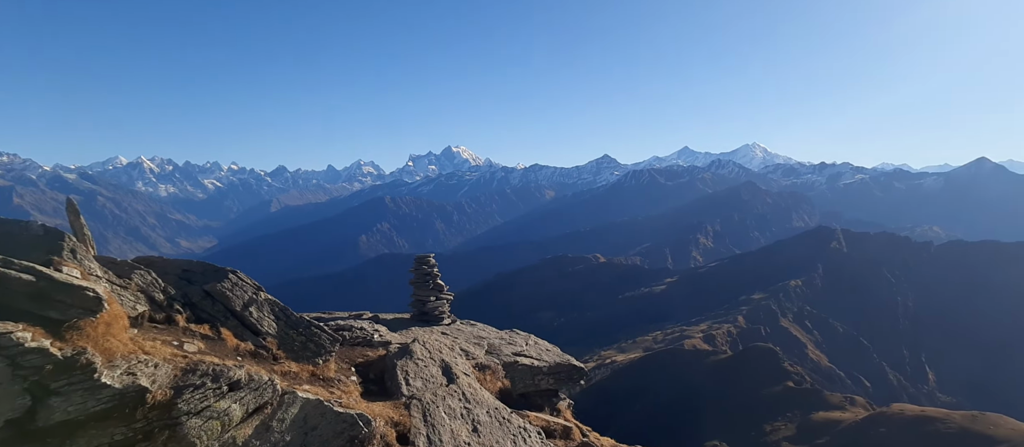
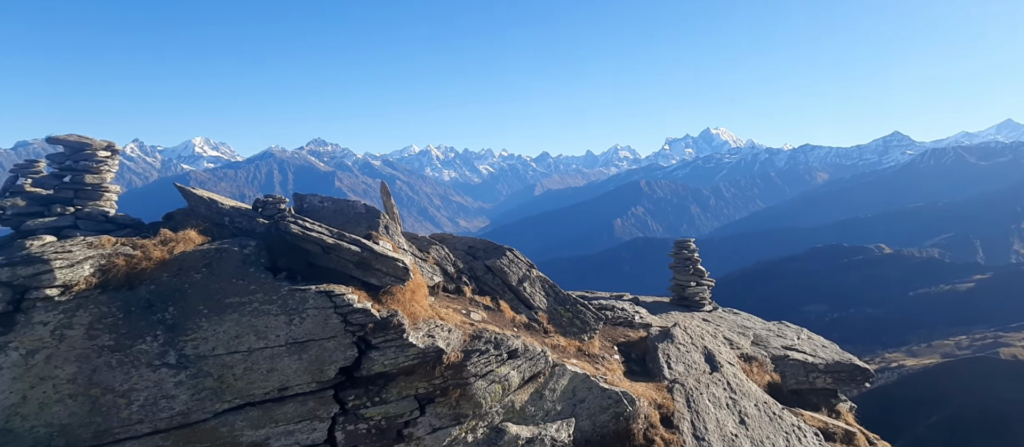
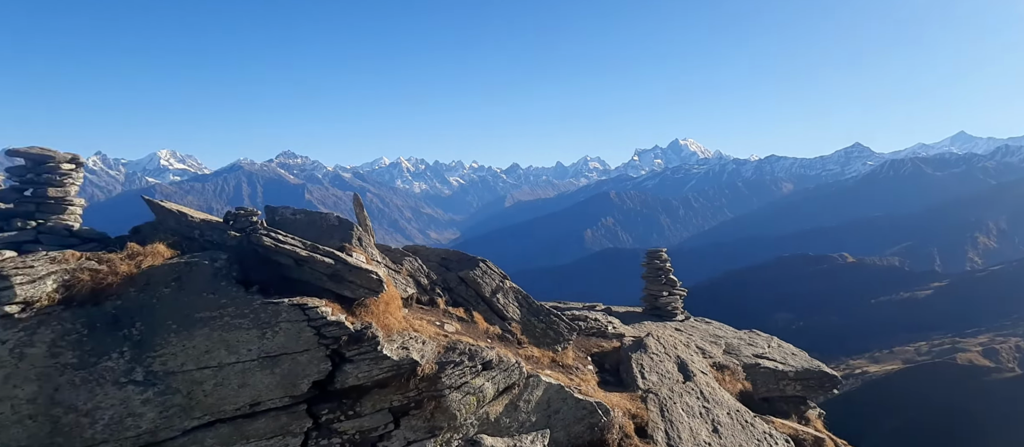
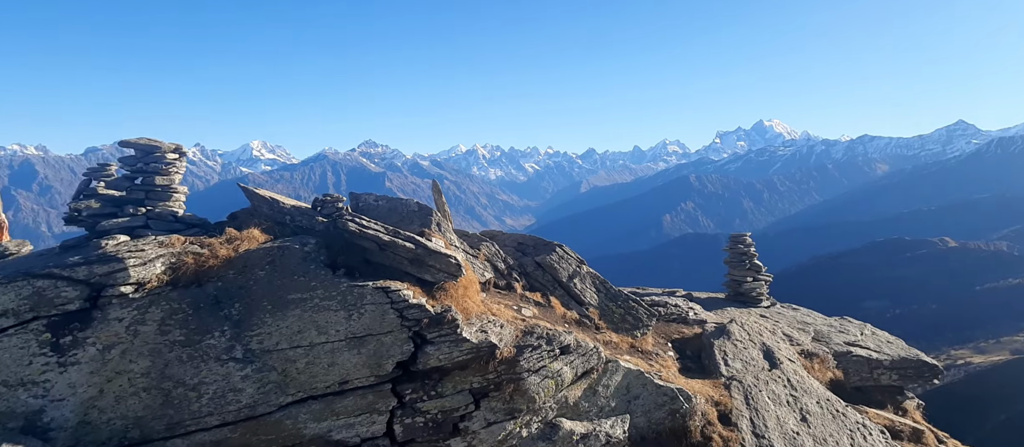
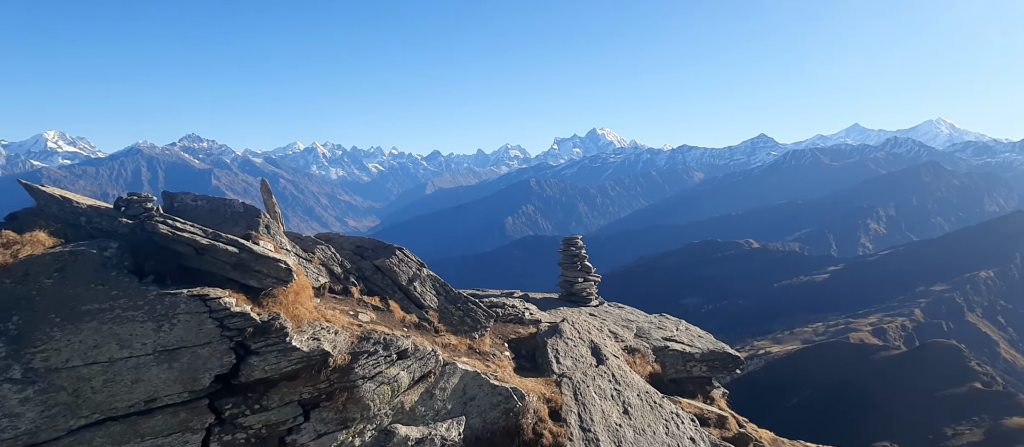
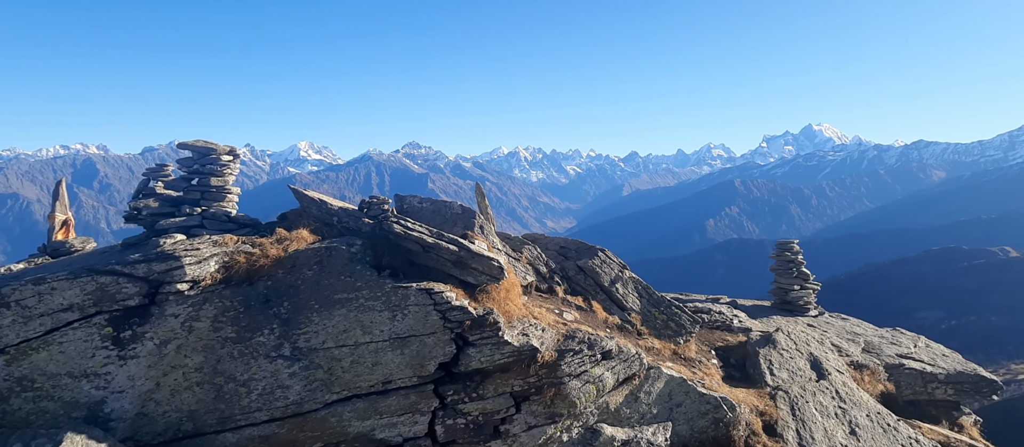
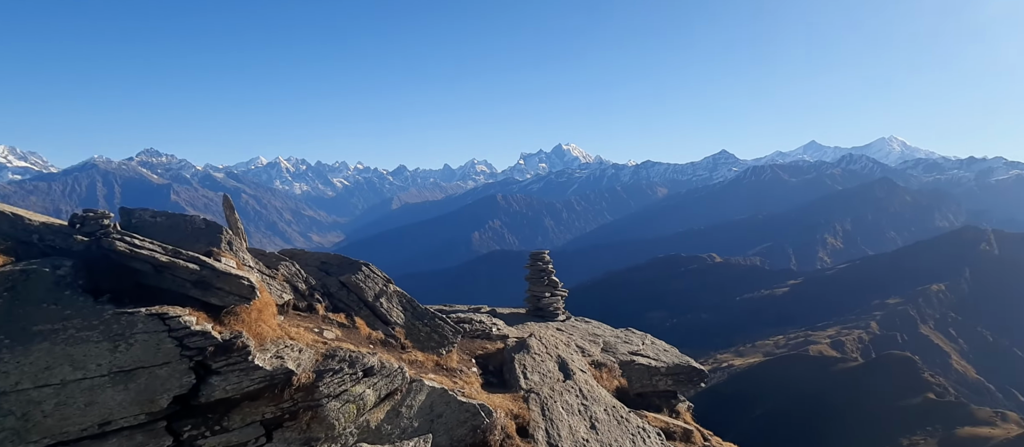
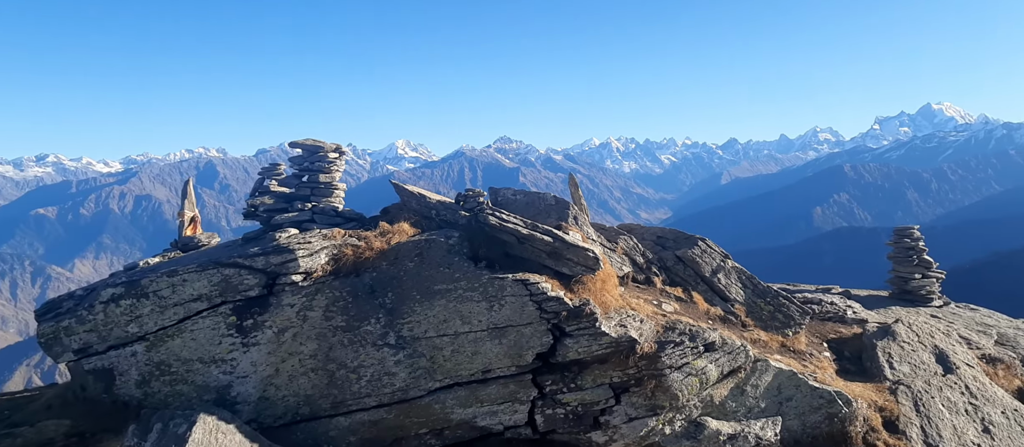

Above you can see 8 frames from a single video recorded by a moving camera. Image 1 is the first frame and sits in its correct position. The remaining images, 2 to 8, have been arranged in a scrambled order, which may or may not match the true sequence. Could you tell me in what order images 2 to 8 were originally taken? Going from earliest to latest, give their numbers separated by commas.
7, 3, 6, 2, 5, 4, 8
